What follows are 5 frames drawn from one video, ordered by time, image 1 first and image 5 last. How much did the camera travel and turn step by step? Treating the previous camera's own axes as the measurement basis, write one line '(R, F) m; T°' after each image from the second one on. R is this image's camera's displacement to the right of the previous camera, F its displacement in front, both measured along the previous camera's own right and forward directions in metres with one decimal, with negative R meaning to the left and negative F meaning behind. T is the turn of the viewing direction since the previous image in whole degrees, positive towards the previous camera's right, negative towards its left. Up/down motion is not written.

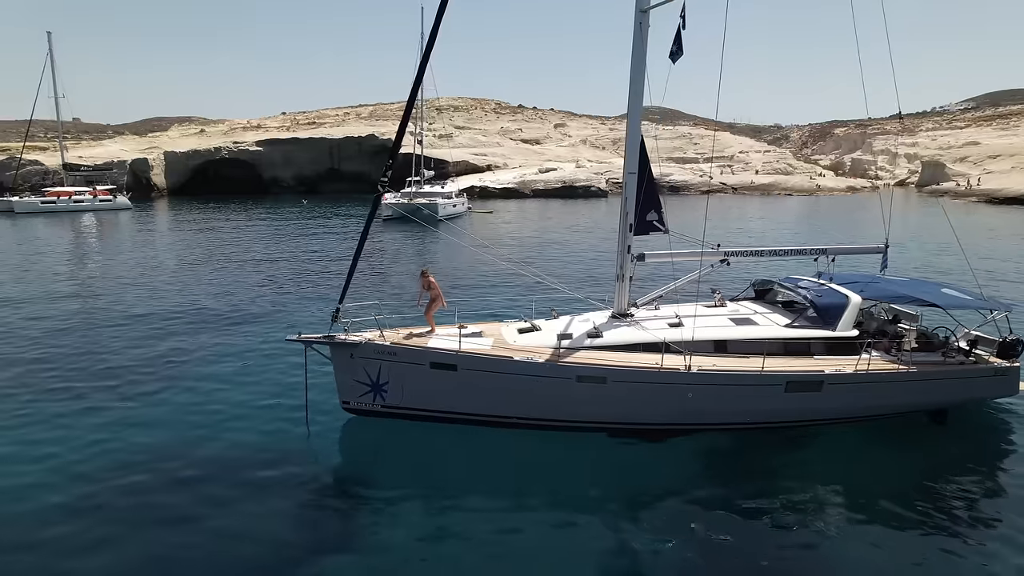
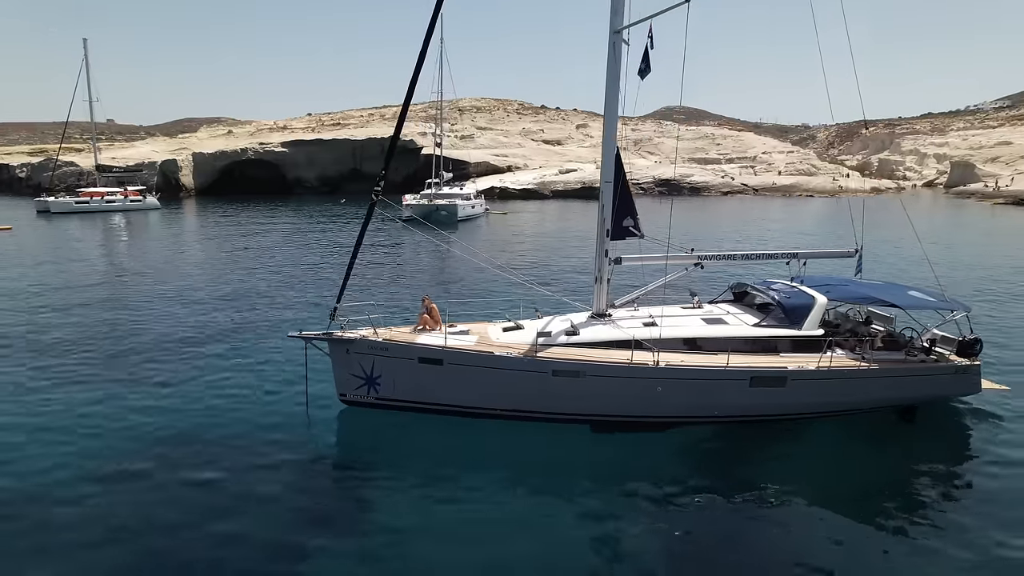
(+0.6, -0.7) m; -2°
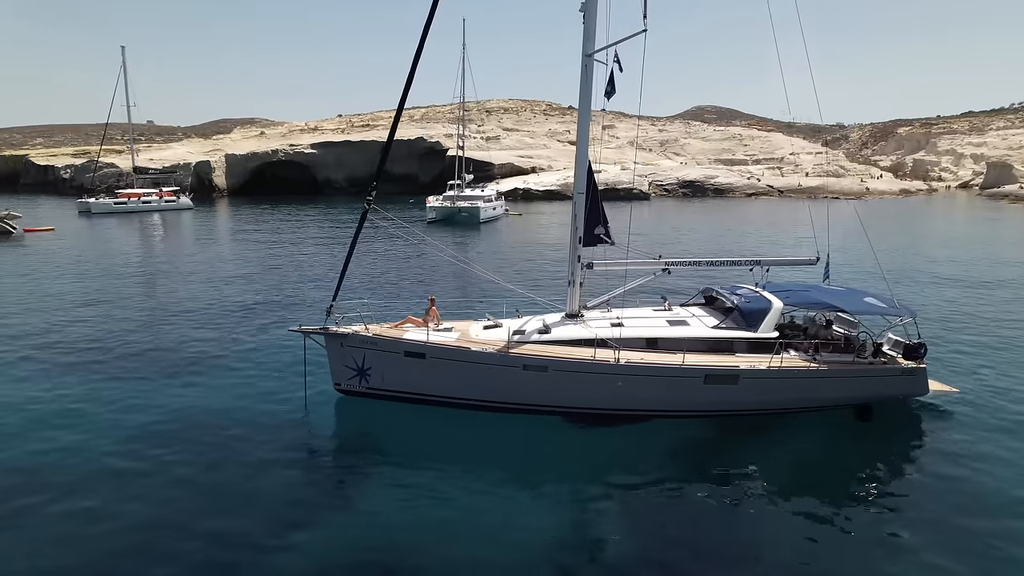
(+0.9, -0.9) m; -3°
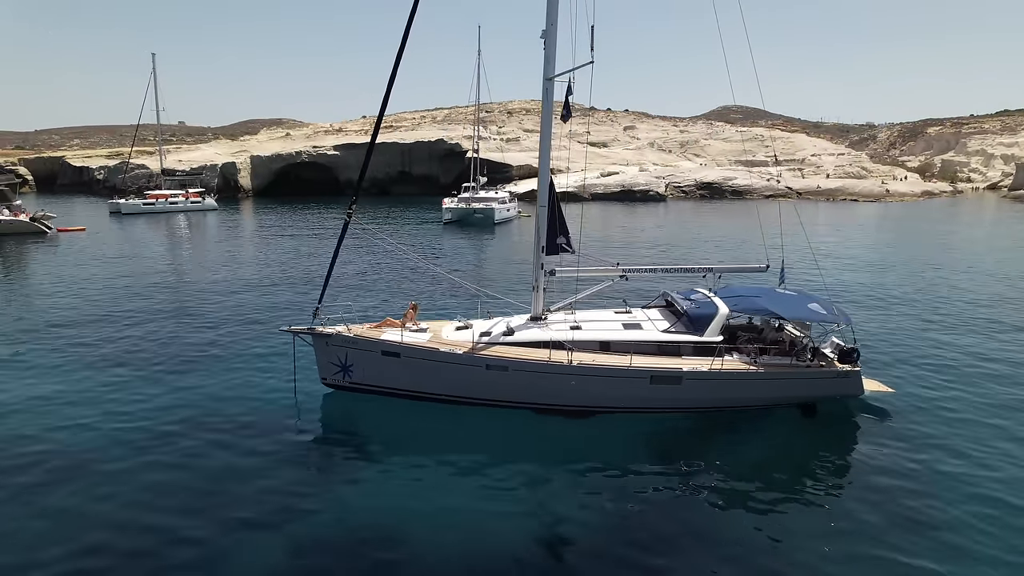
(+1.1, -1.0) m; -2°
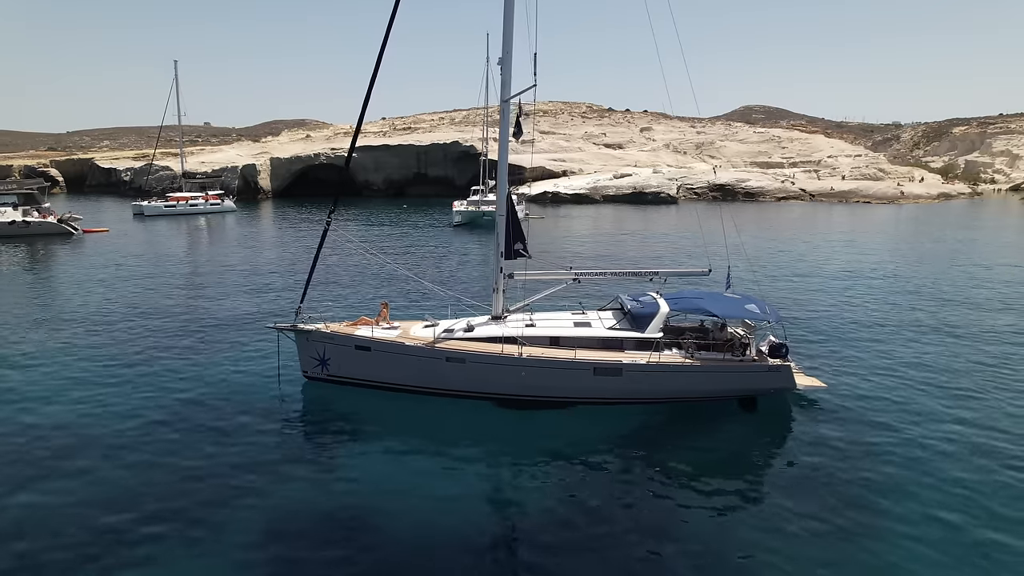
(+1.3, -1.1) m; -2°
